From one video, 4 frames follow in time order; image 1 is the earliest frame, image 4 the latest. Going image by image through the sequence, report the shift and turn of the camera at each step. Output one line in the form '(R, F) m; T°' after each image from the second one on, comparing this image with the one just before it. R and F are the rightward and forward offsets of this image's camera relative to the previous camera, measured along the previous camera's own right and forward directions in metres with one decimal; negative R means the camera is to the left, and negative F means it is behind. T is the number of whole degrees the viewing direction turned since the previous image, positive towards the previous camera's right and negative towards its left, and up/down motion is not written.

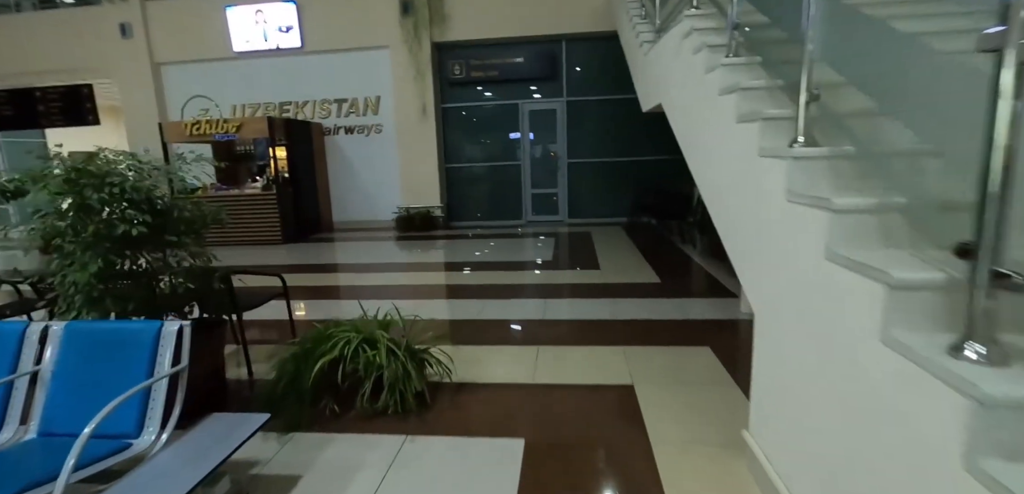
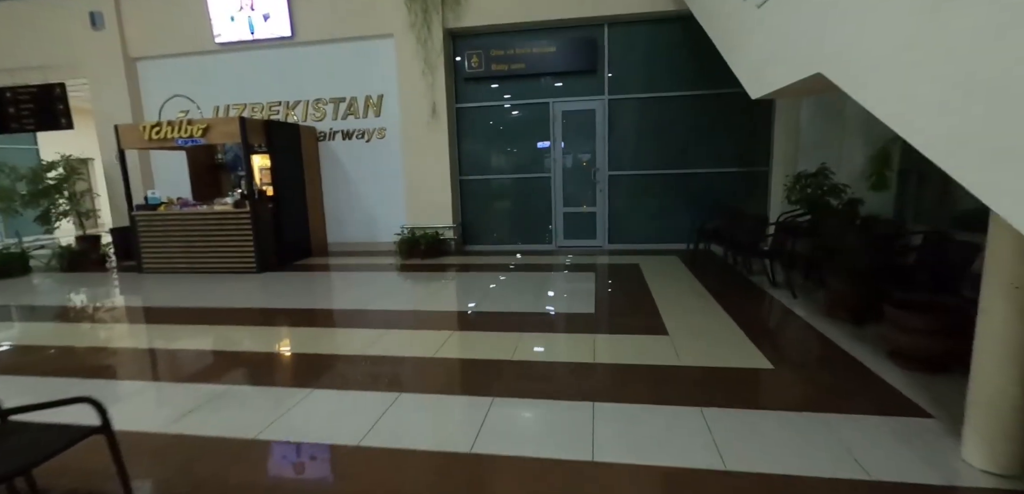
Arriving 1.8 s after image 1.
(0.0, +1.6) m; -3°
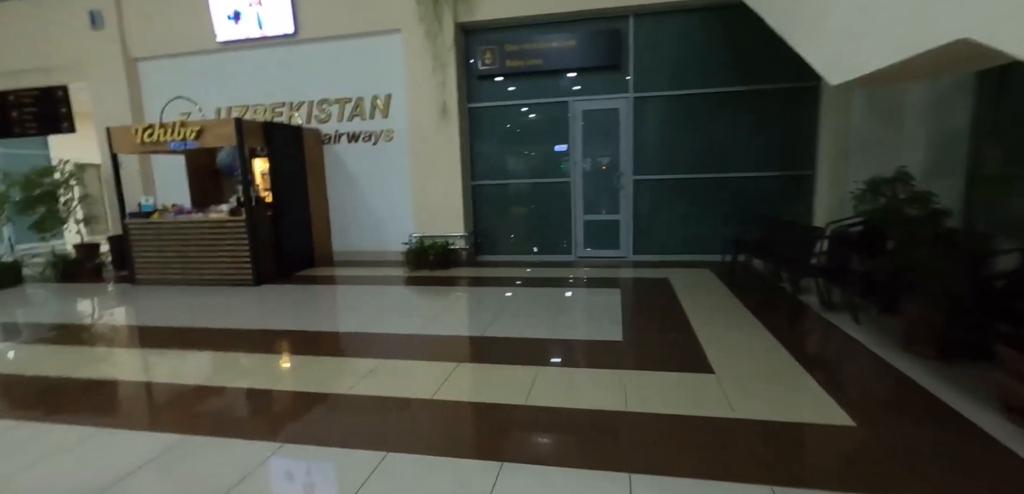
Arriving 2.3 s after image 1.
(0.0, +0.5) m; -2°
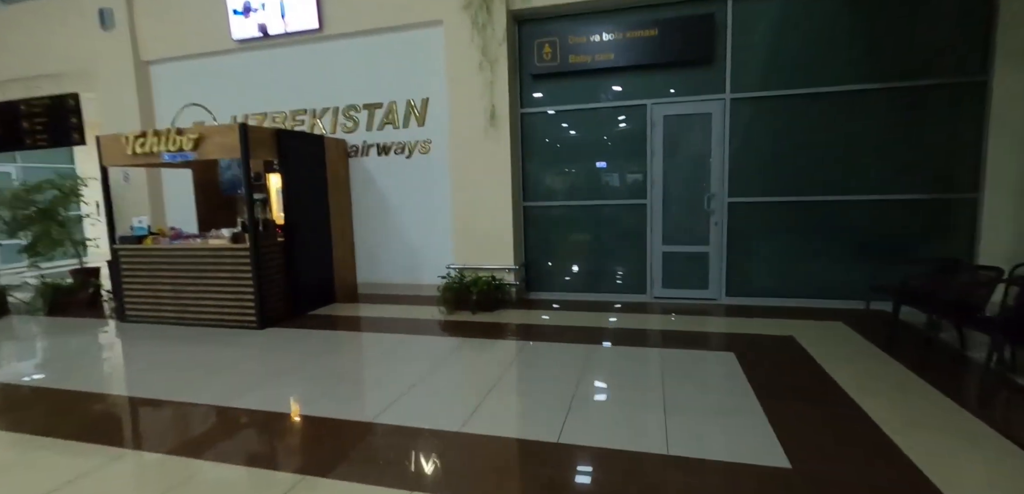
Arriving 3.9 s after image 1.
(-0.3, +1.2) m; -4°
